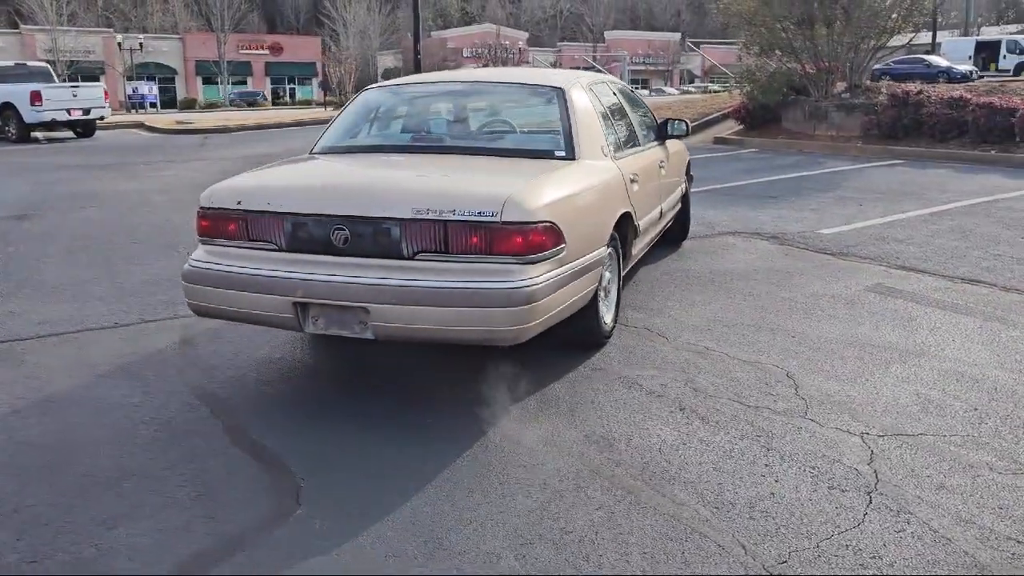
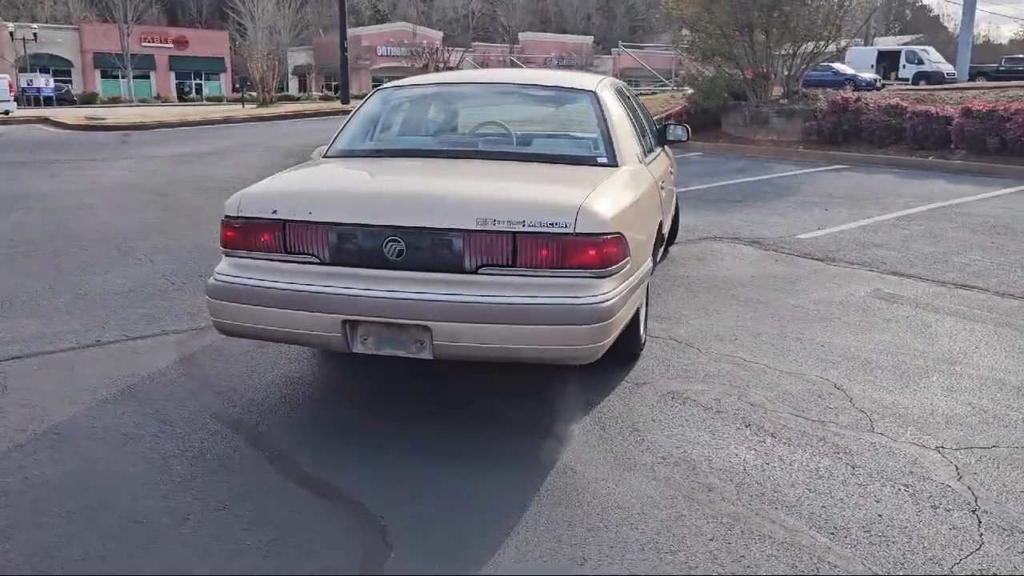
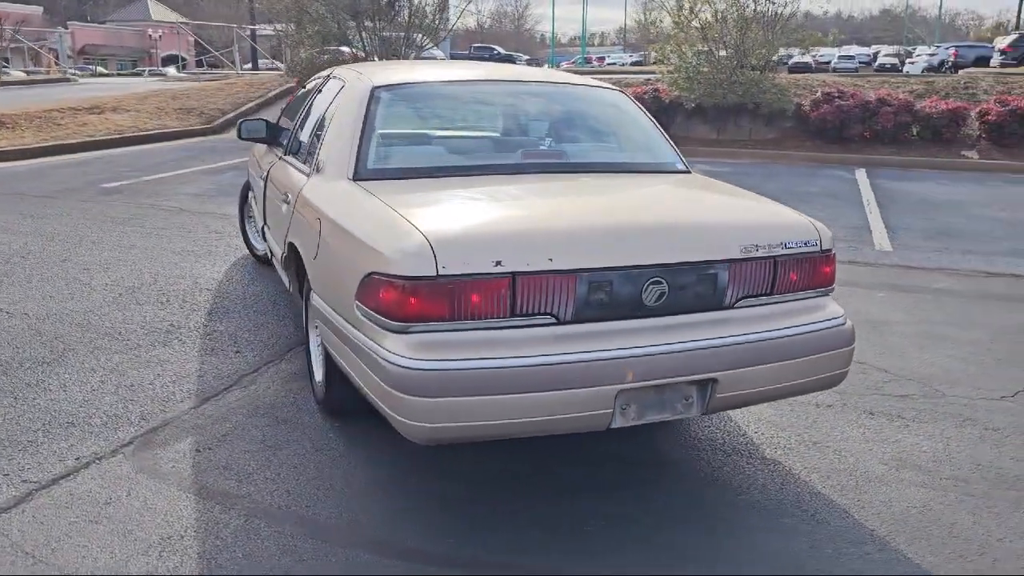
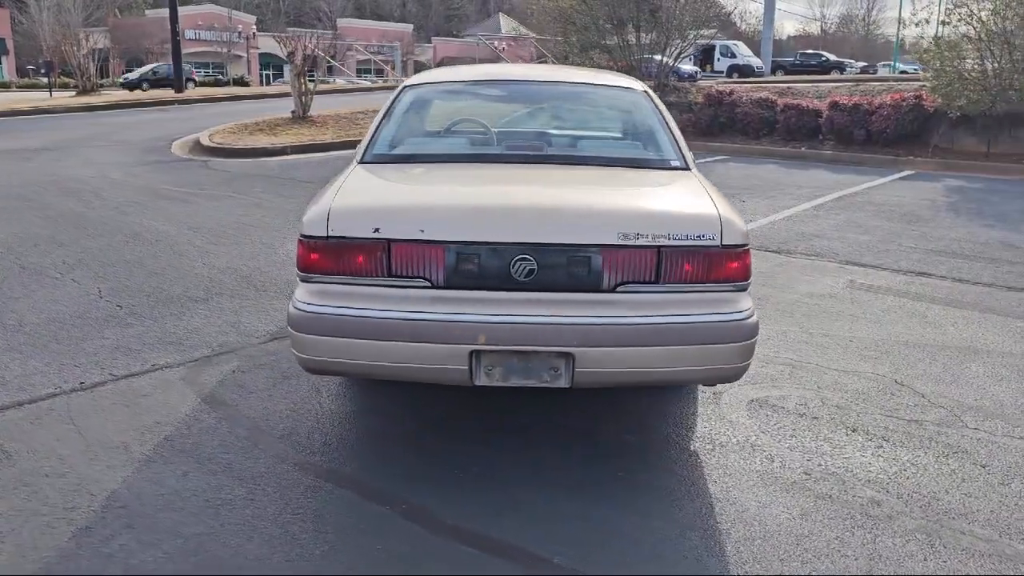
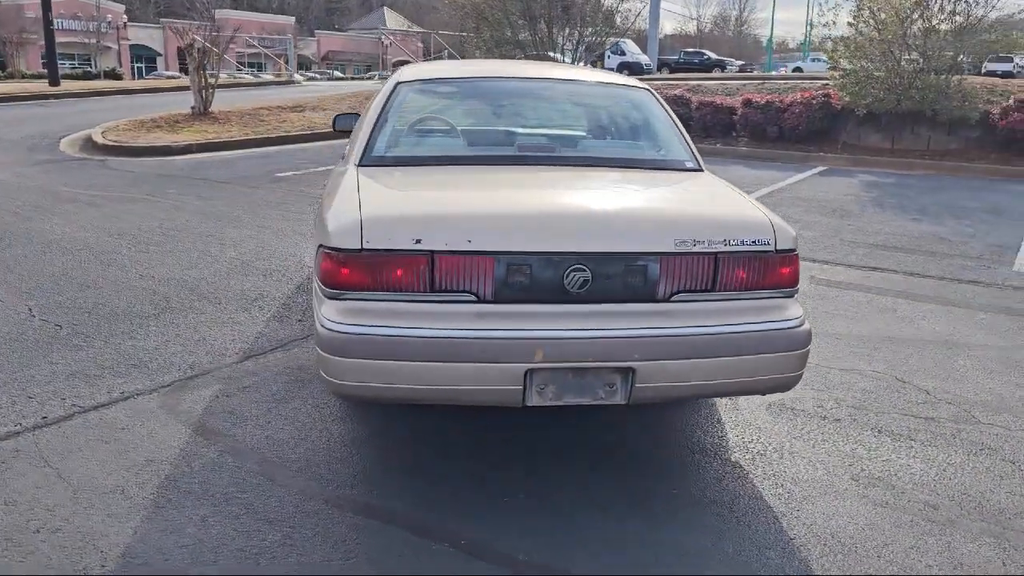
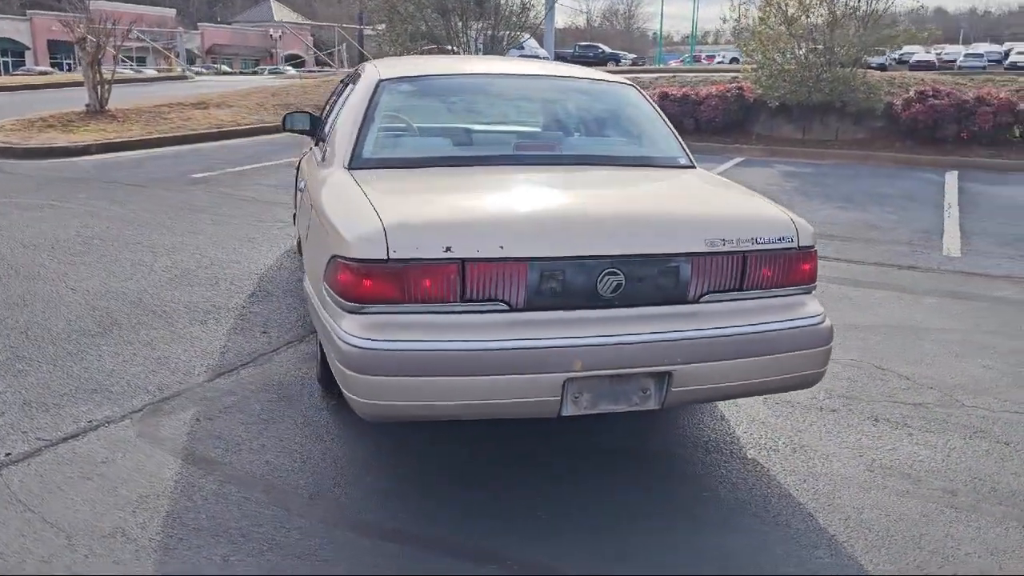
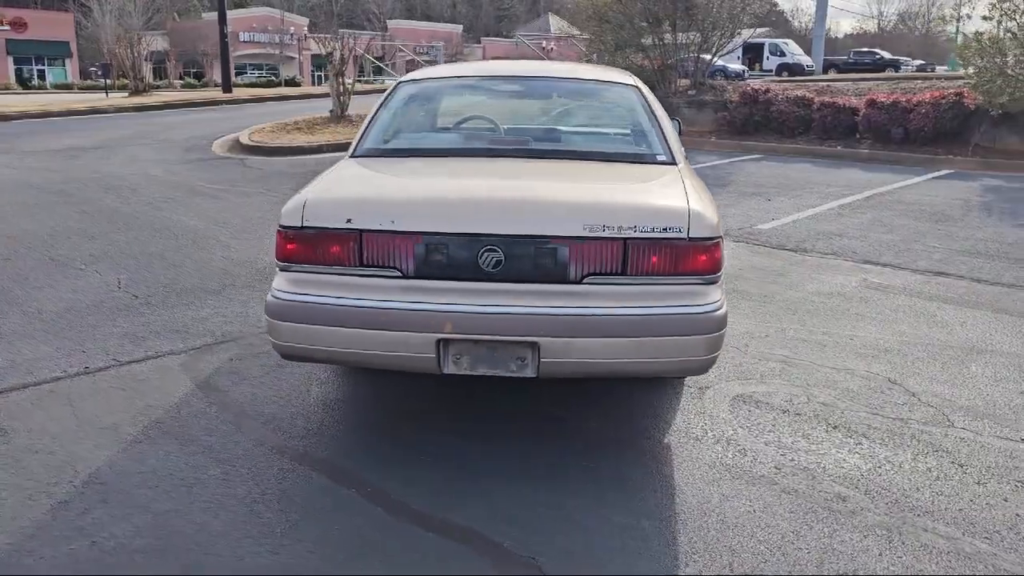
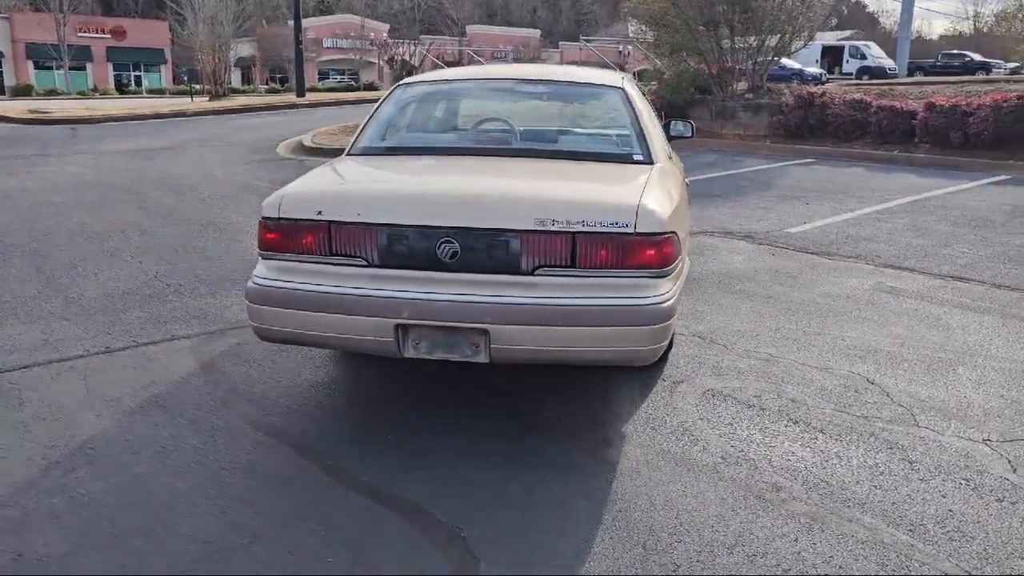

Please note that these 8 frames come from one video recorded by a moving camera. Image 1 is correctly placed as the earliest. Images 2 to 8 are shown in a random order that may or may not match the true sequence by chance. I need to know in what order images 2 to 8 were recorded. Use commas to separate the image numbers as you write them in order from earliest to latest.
2, 8, 7, 4, 5, 6, 3
